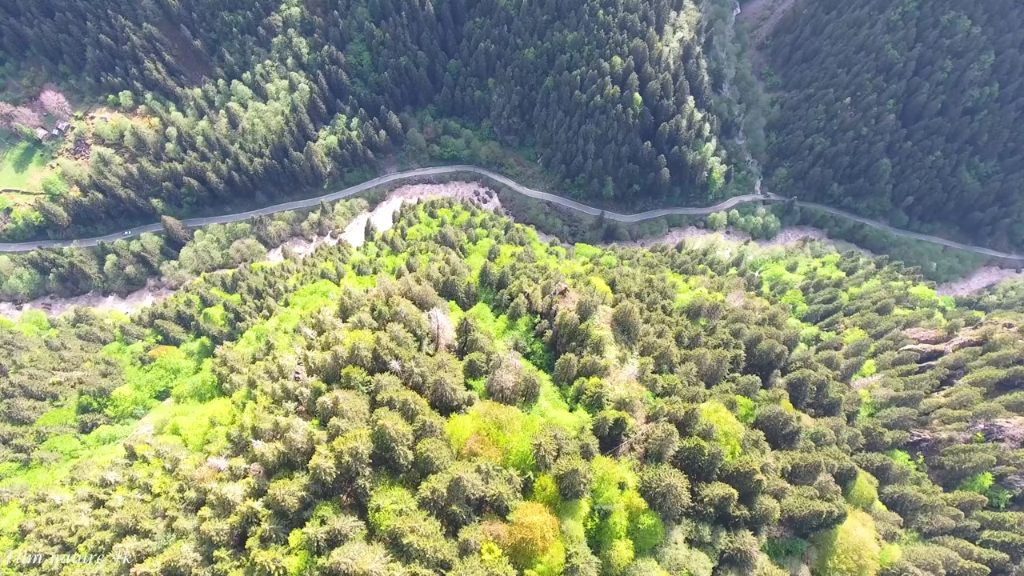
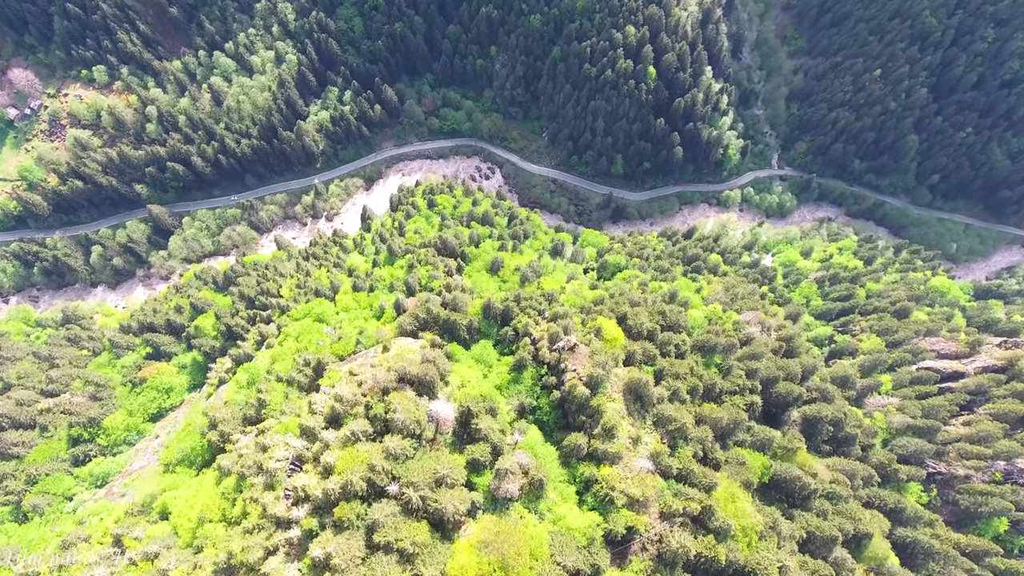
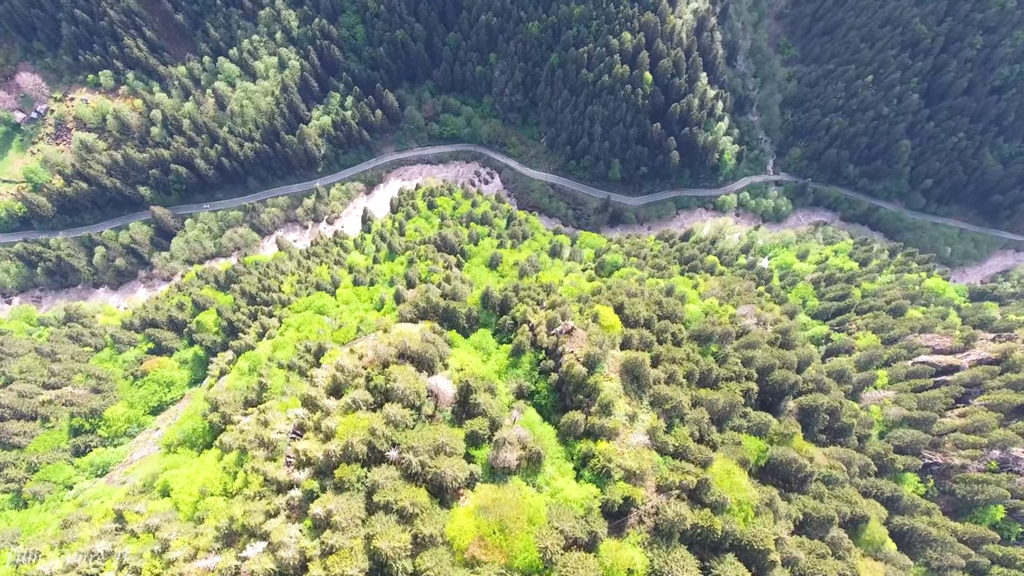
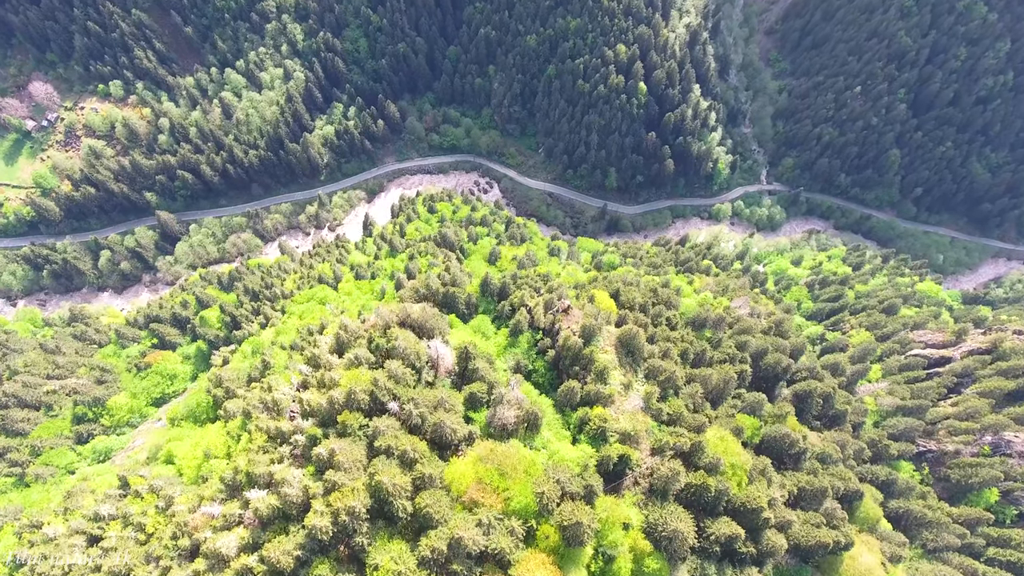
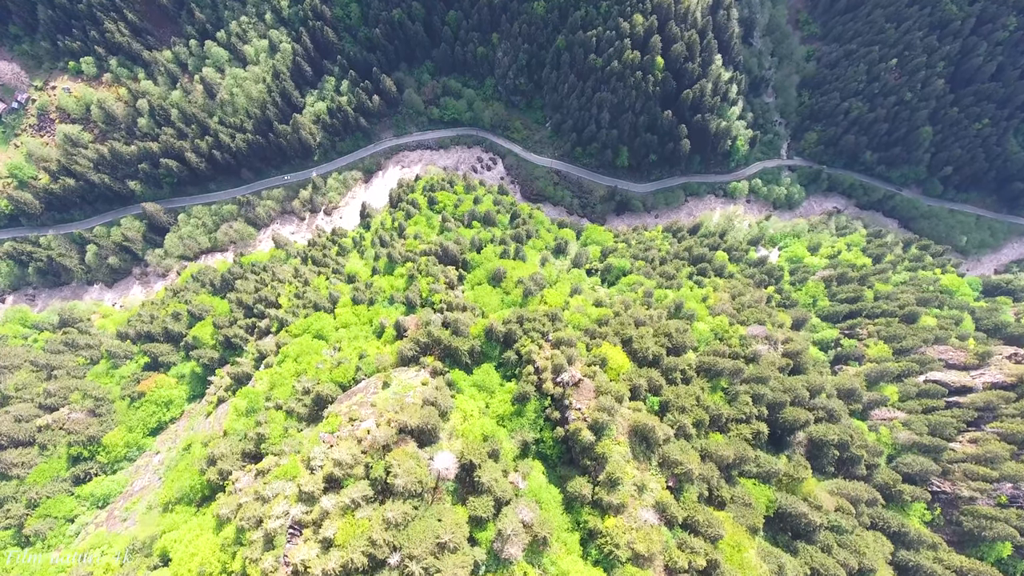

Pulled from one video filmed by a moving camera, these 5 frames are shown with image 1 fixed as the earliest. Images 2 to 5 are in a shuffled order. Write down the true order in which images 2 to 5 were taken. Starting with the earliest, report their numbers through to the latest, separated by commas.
4, 3, 2, 5
